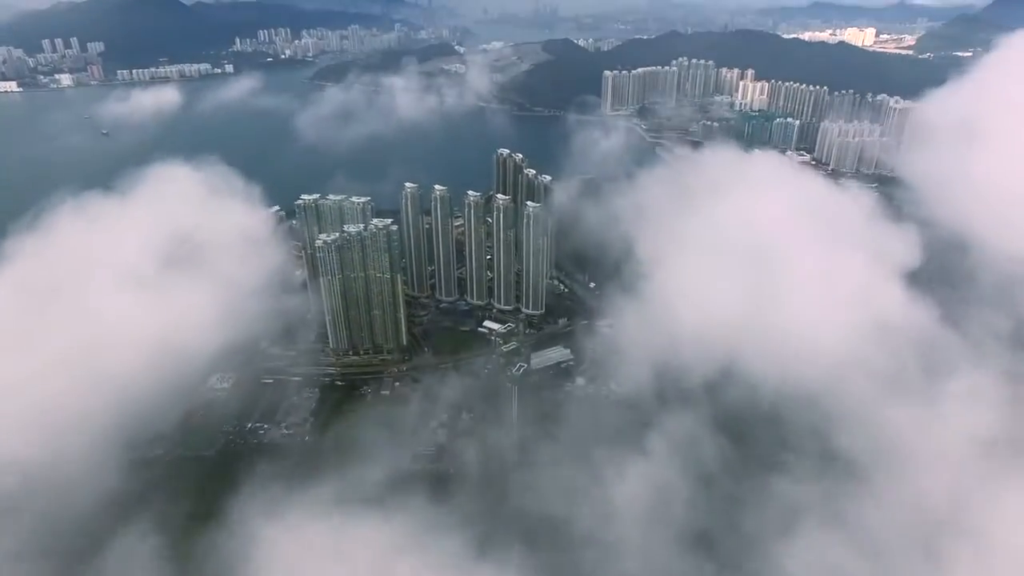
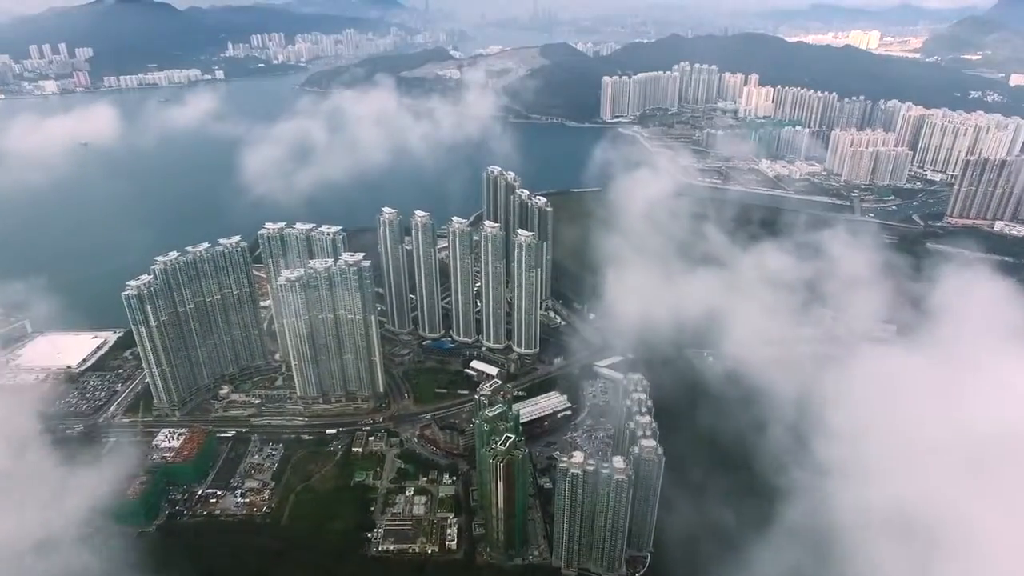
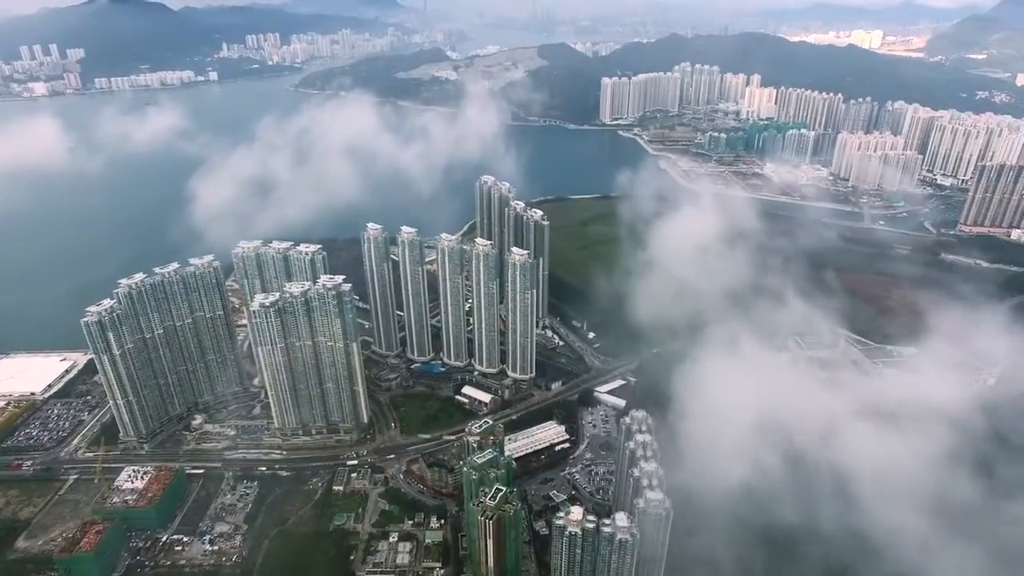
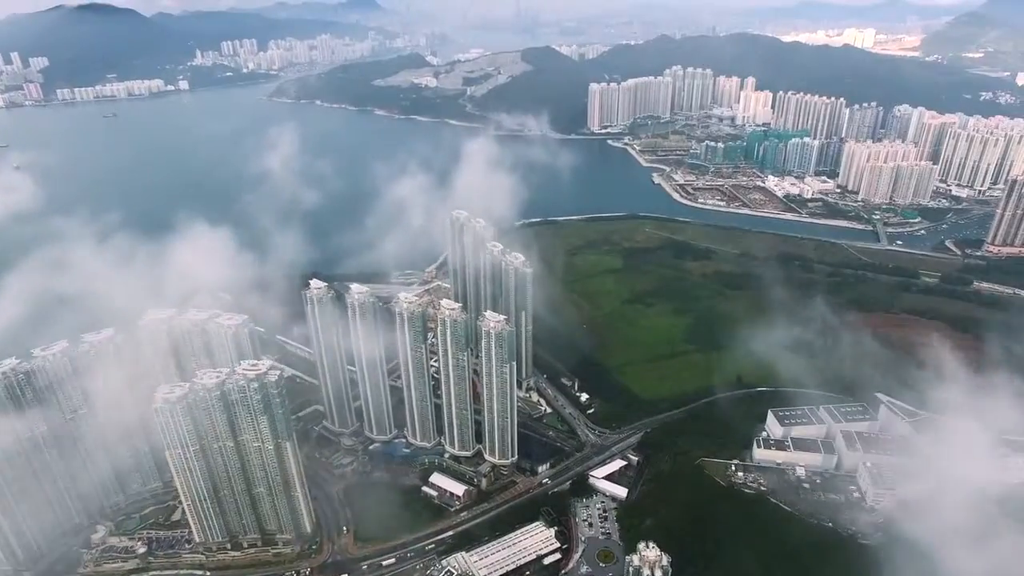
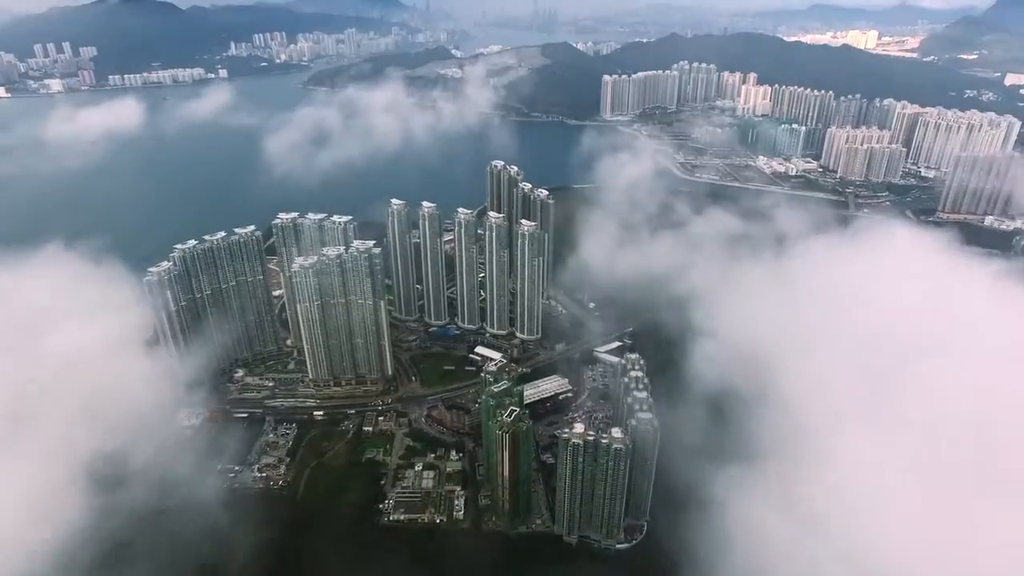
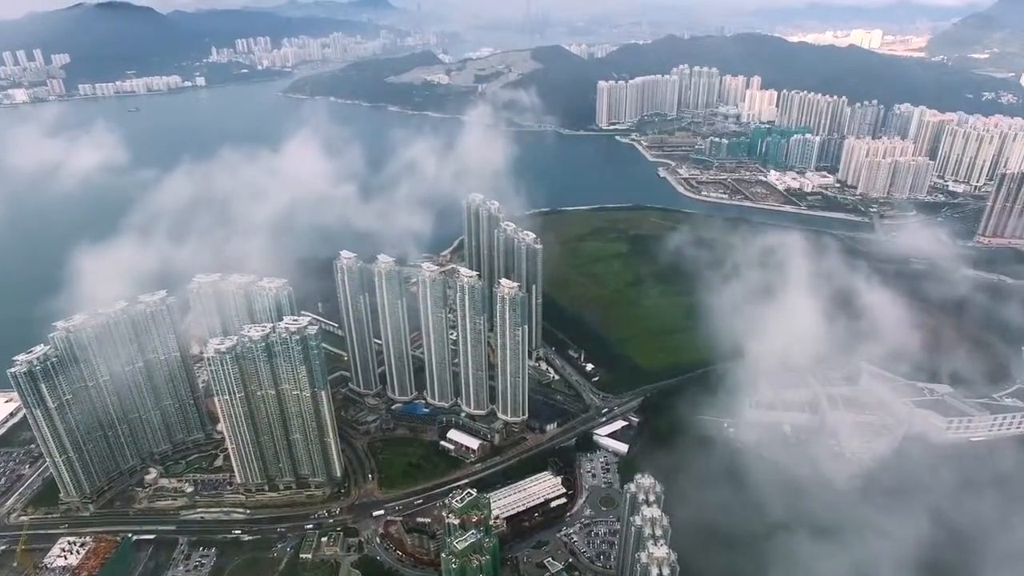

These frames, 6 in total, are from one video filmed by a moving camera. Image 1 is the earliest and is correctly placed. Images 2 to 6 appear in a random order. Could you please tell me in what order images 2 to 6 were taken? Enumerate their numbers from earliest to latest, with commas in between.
5, 2, 3, 6, 4
